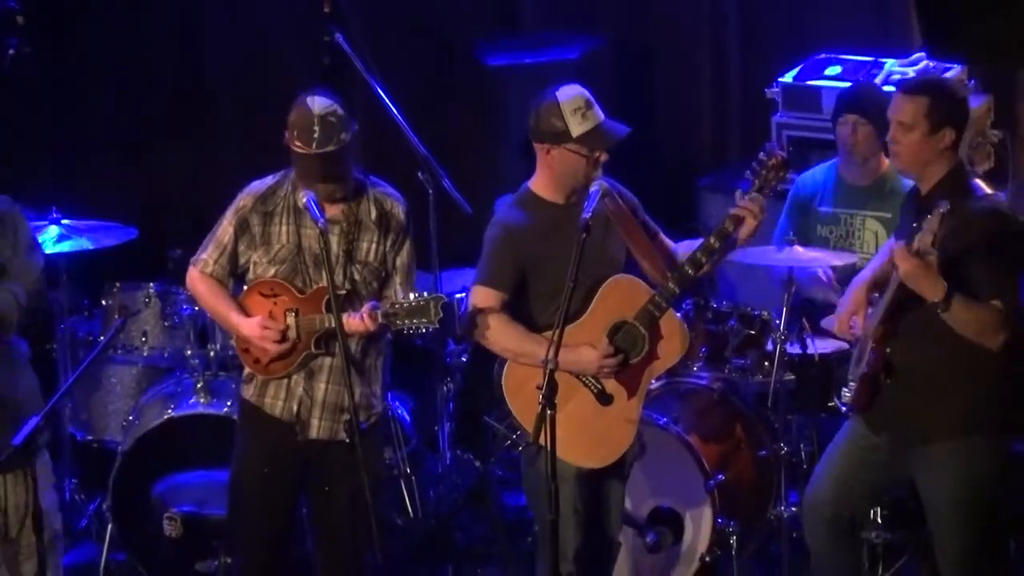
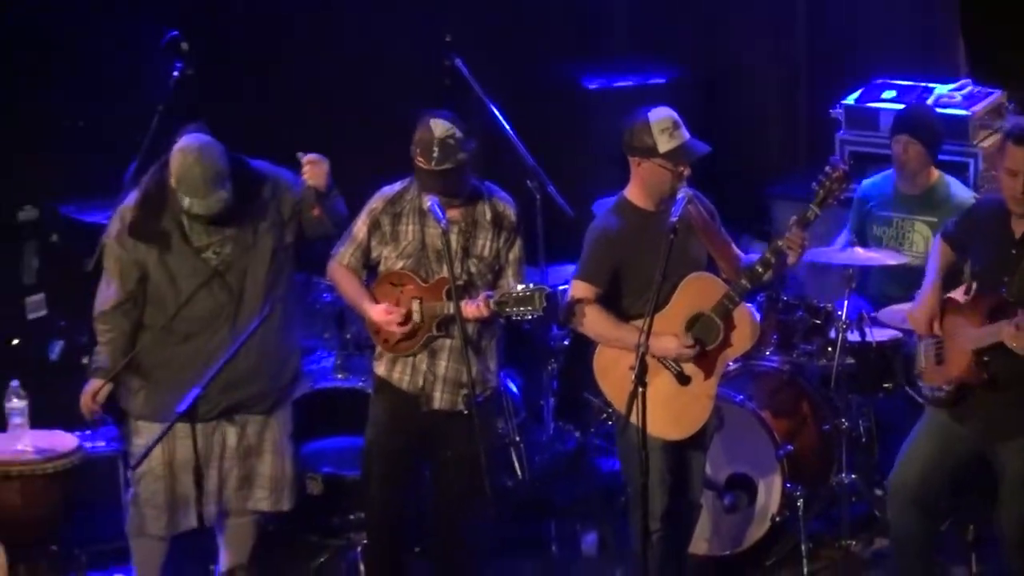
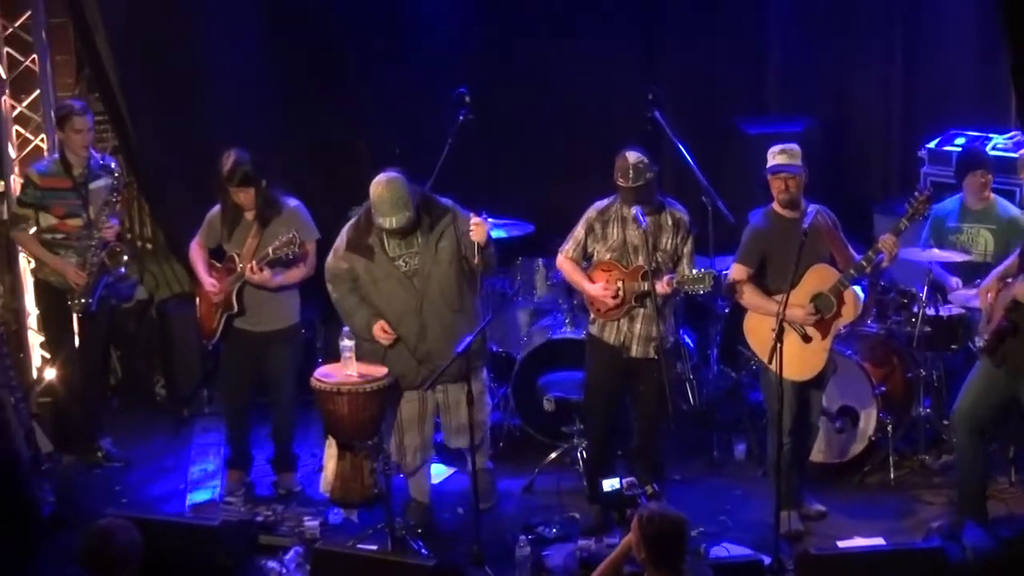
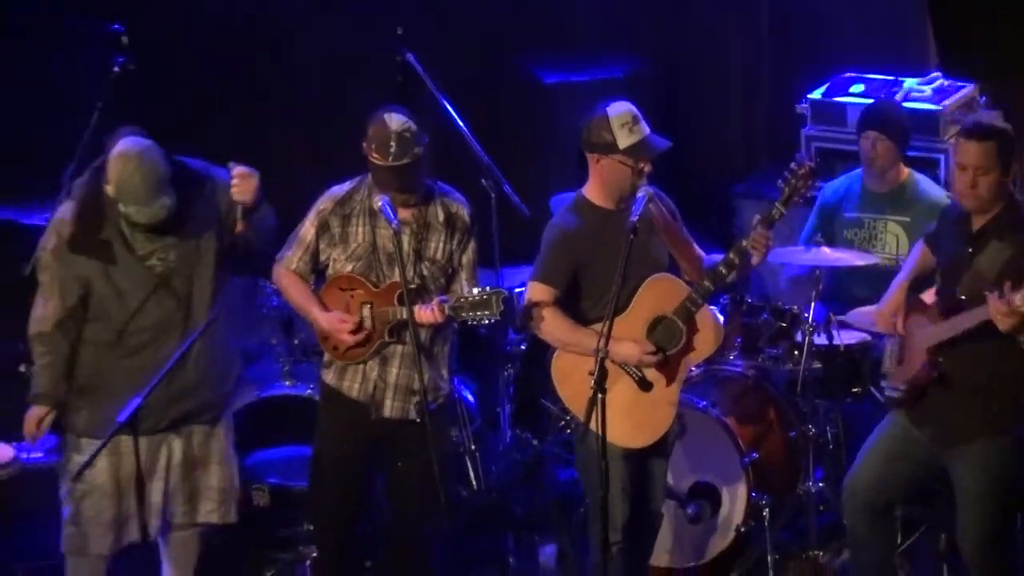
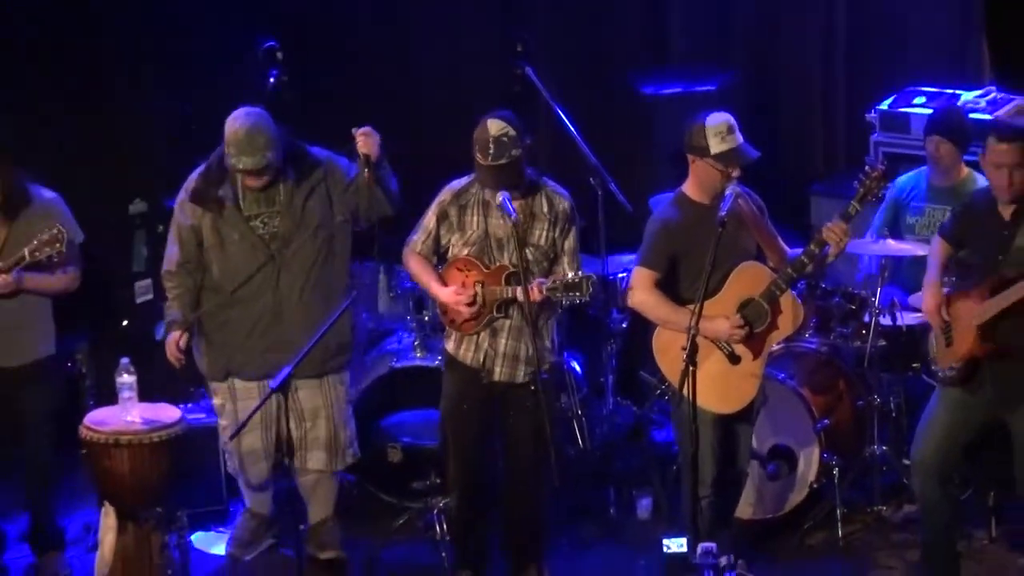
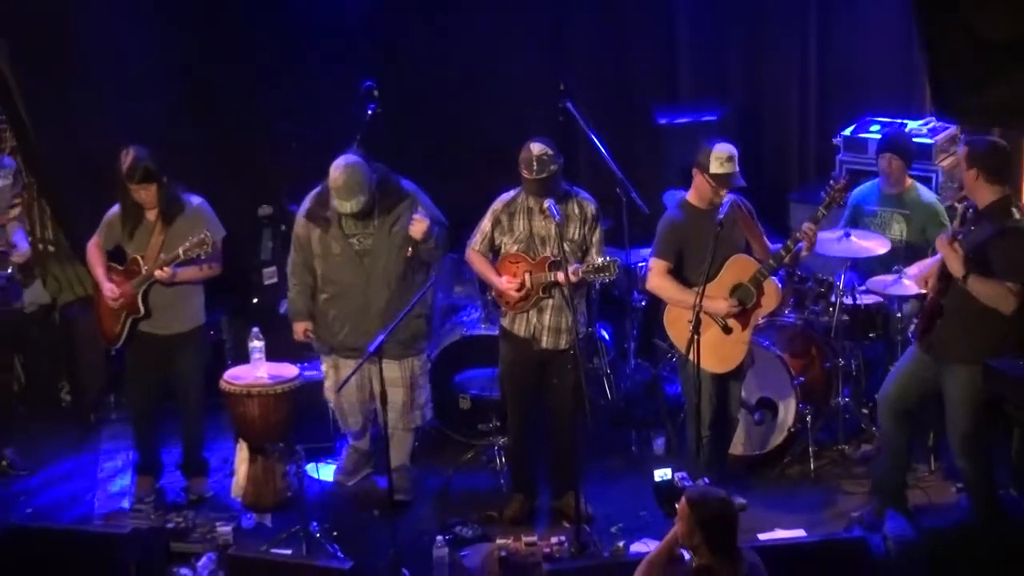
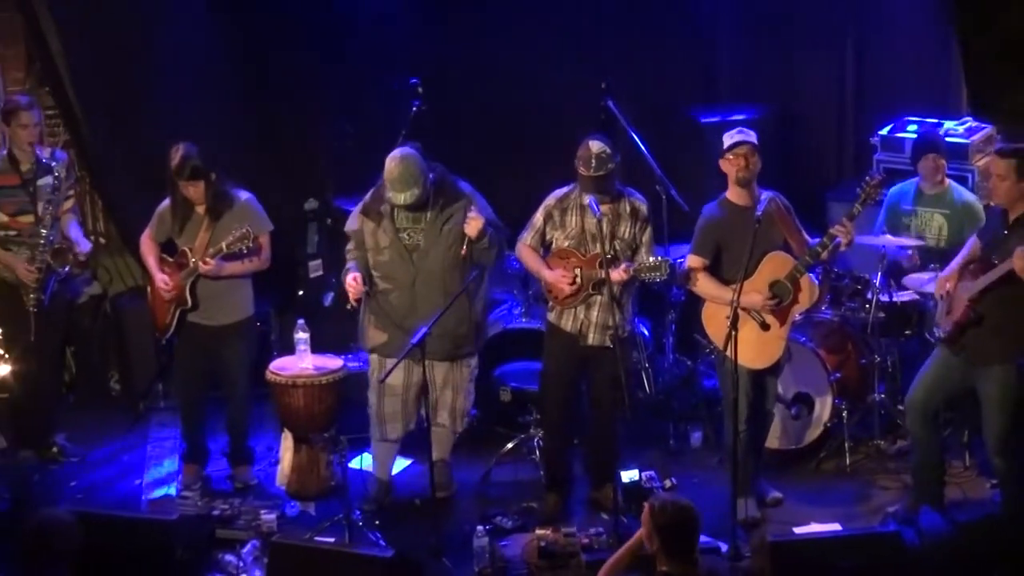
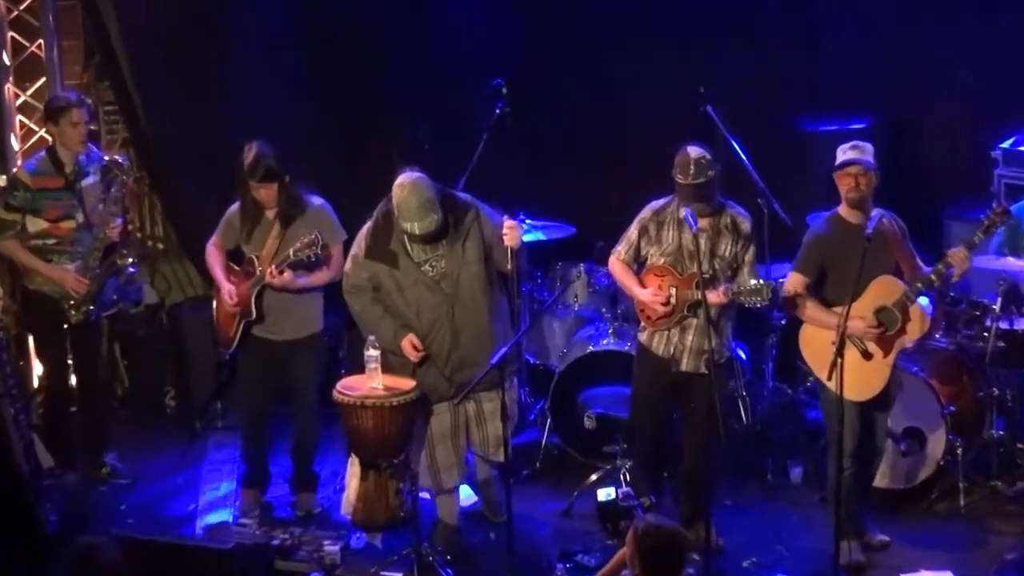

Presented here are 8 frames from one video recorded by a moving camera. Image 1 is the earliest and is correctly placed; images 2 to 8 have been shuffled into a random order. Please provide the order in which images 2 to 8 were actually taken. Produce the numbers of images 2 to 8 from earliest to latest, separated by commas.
4, 2, 5, 6, 7, 3, 8
